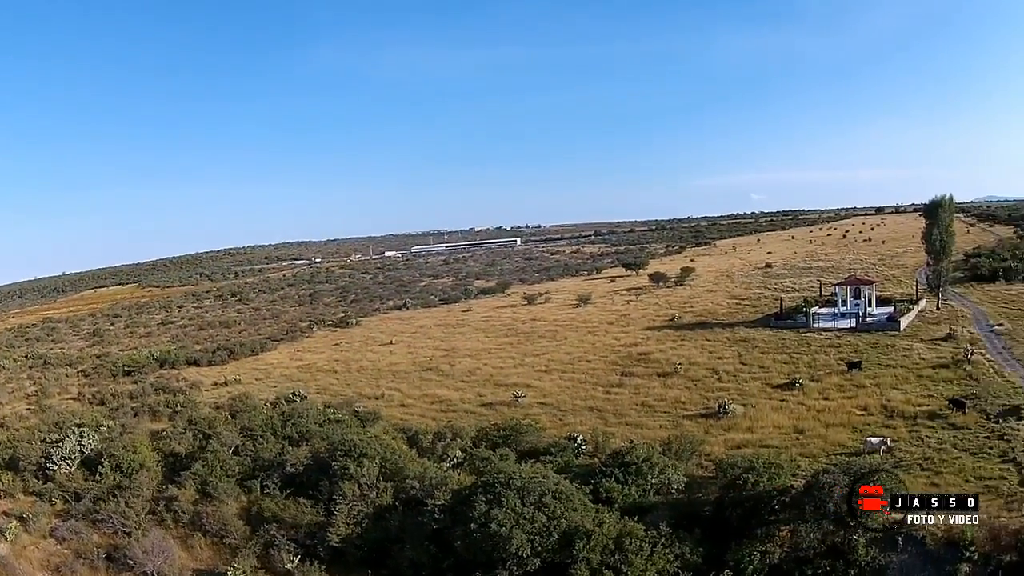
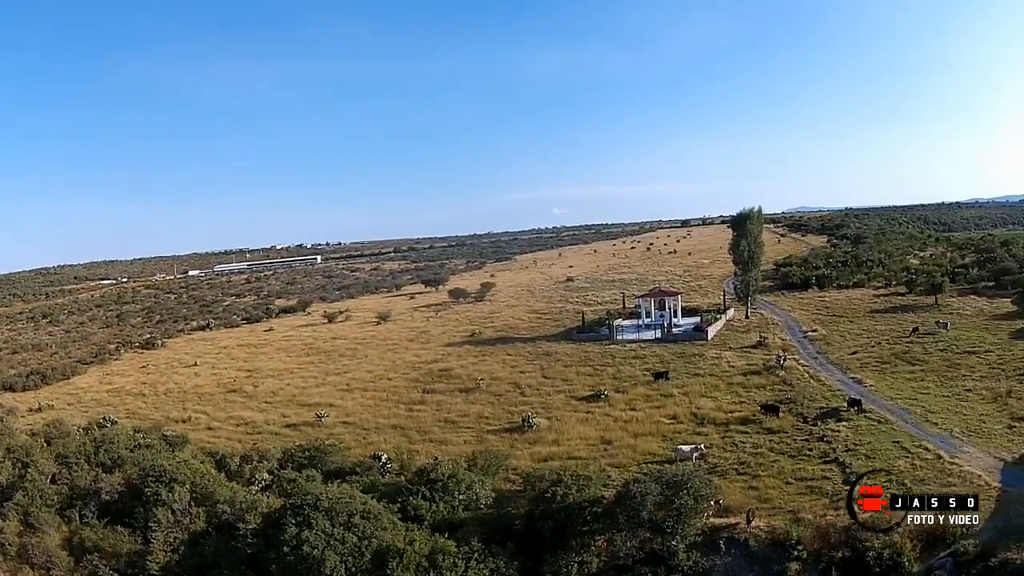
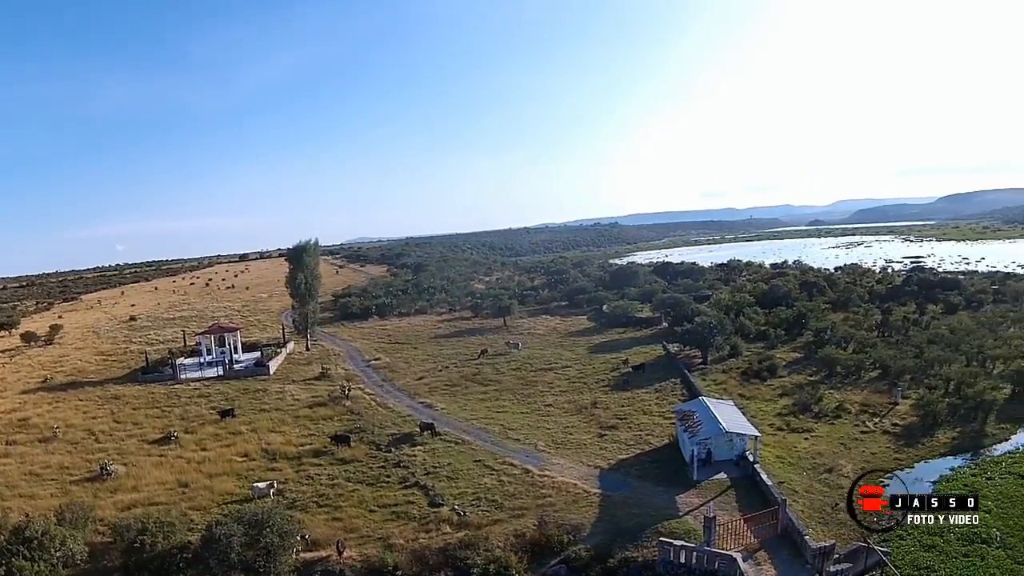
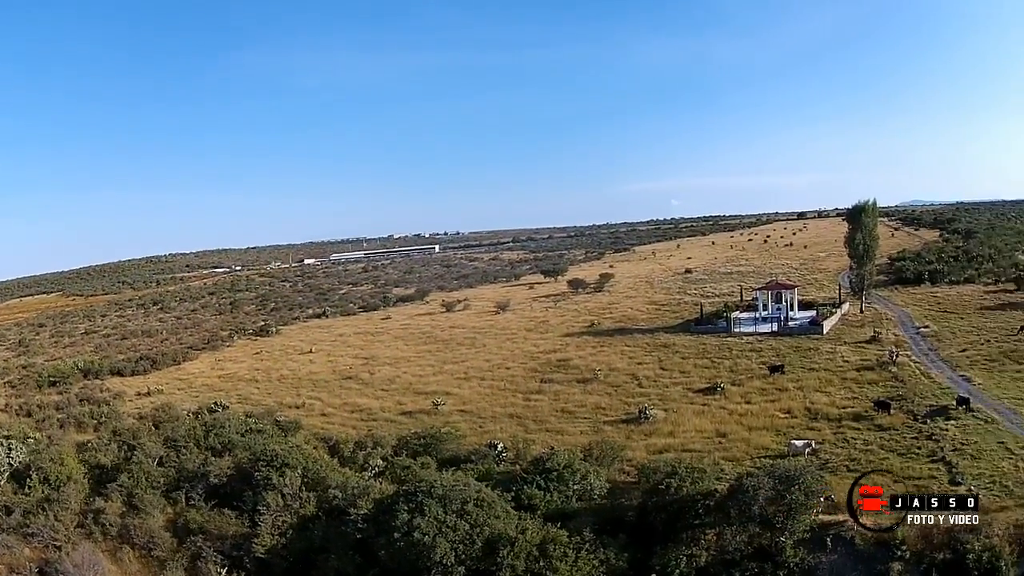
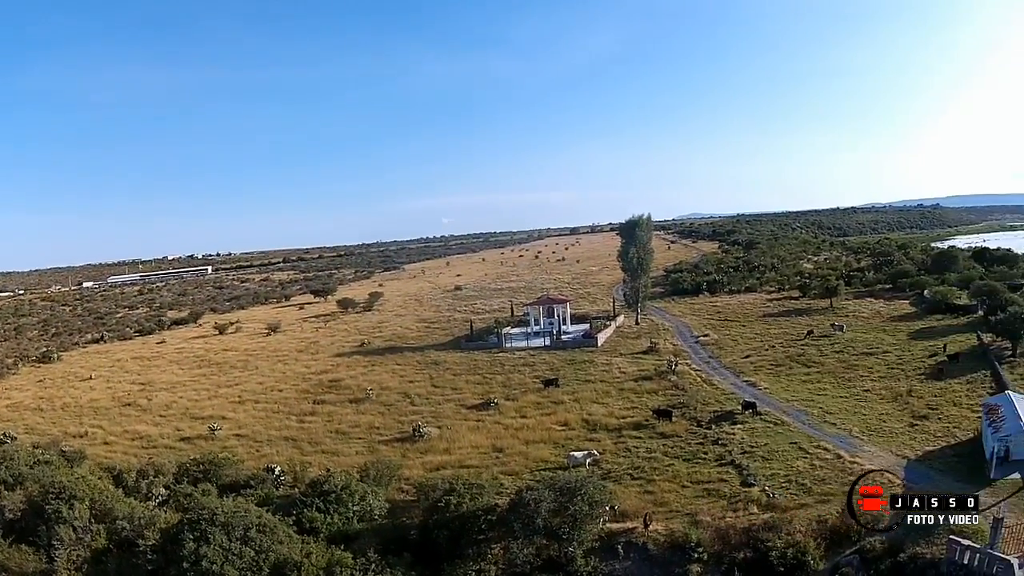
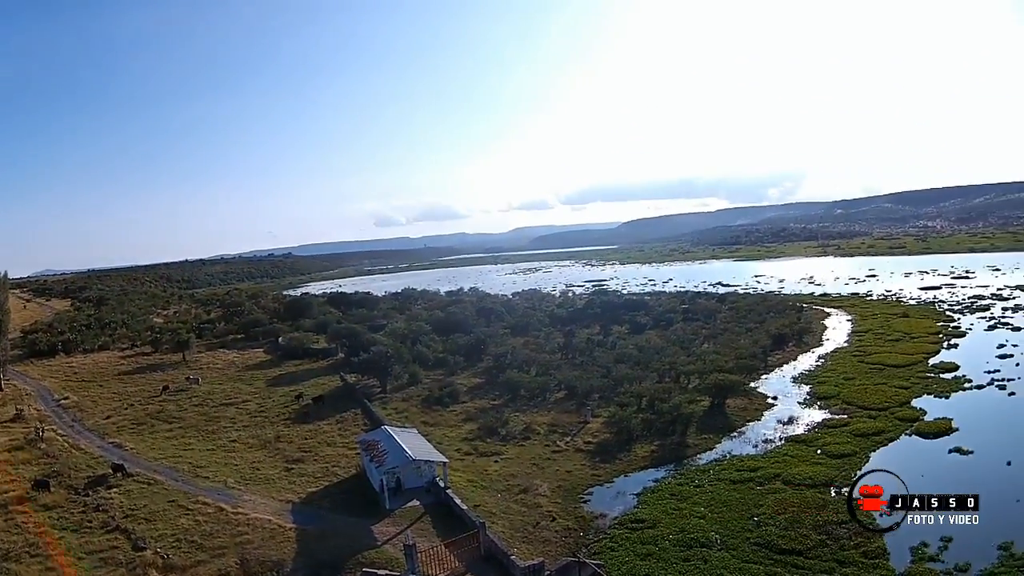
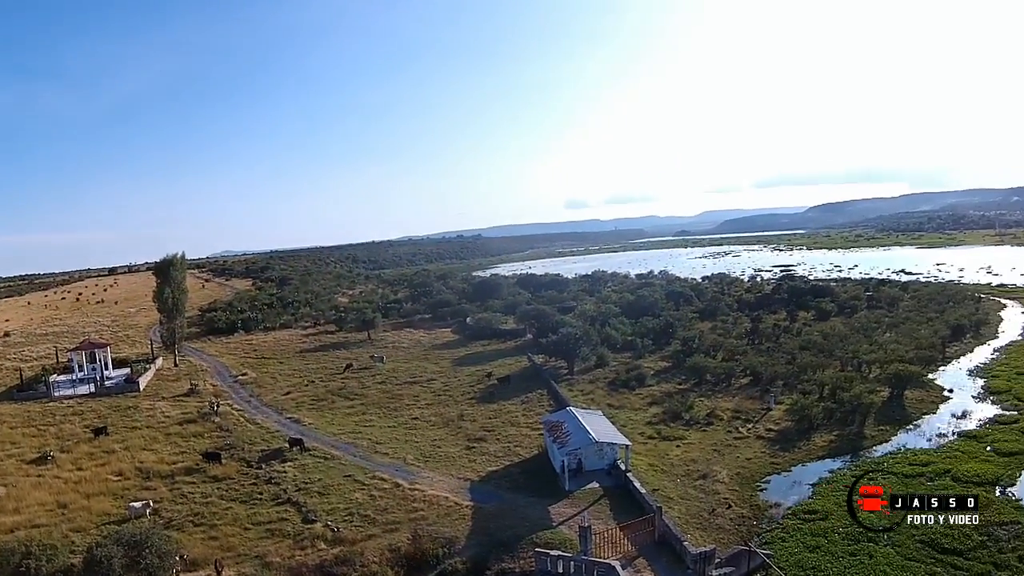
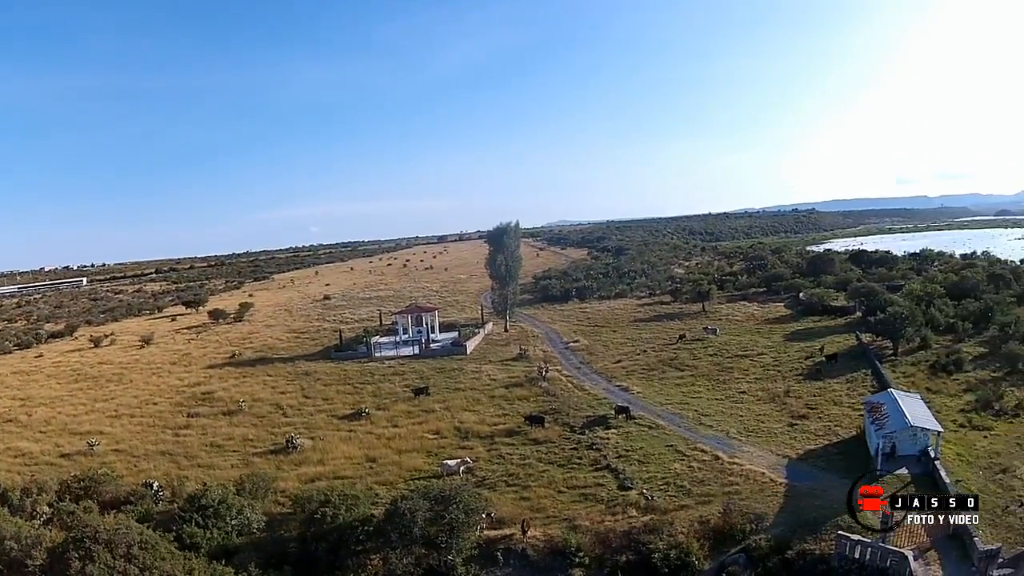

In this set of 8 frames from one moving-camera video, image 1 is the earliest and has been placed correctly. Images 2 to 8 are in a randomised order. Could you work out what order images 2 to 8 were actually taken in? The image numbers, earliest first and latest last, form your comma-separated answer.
4, 2, 5, 8, 3, 7, 6
